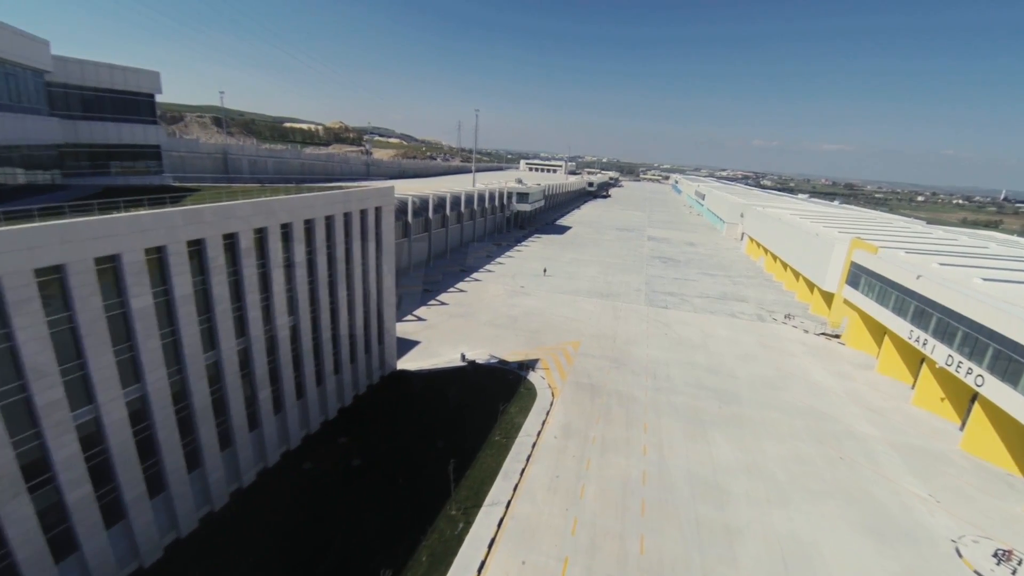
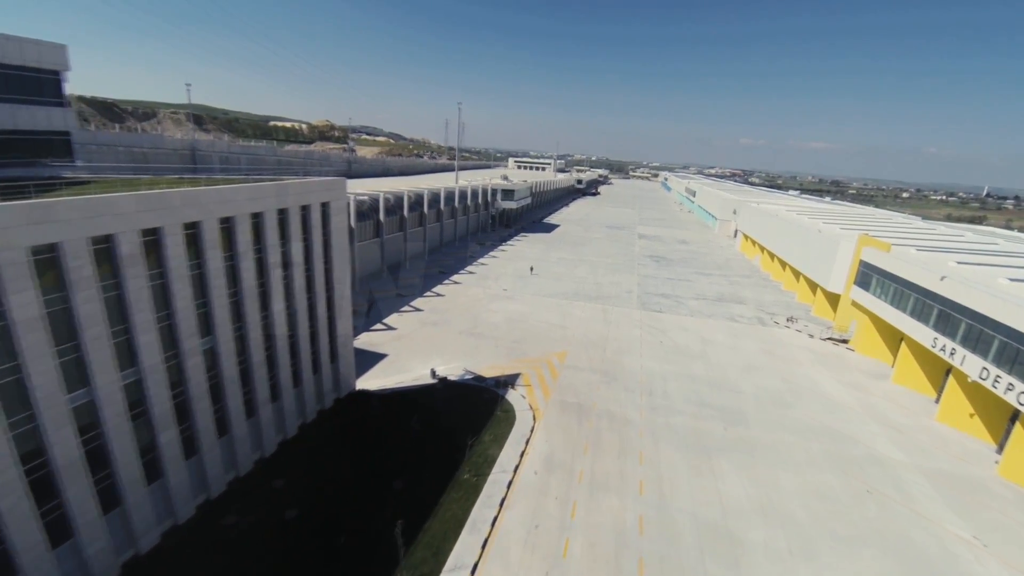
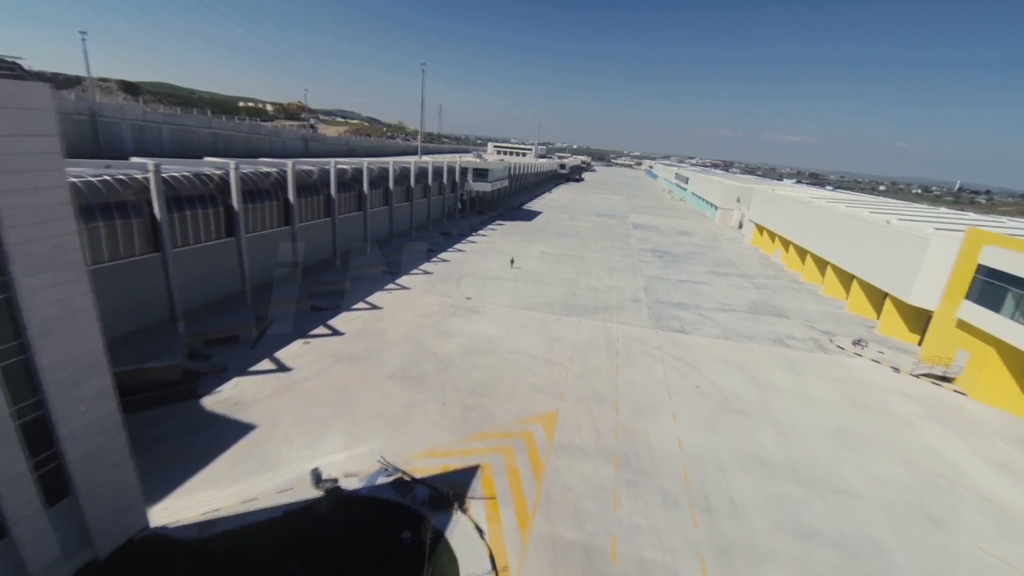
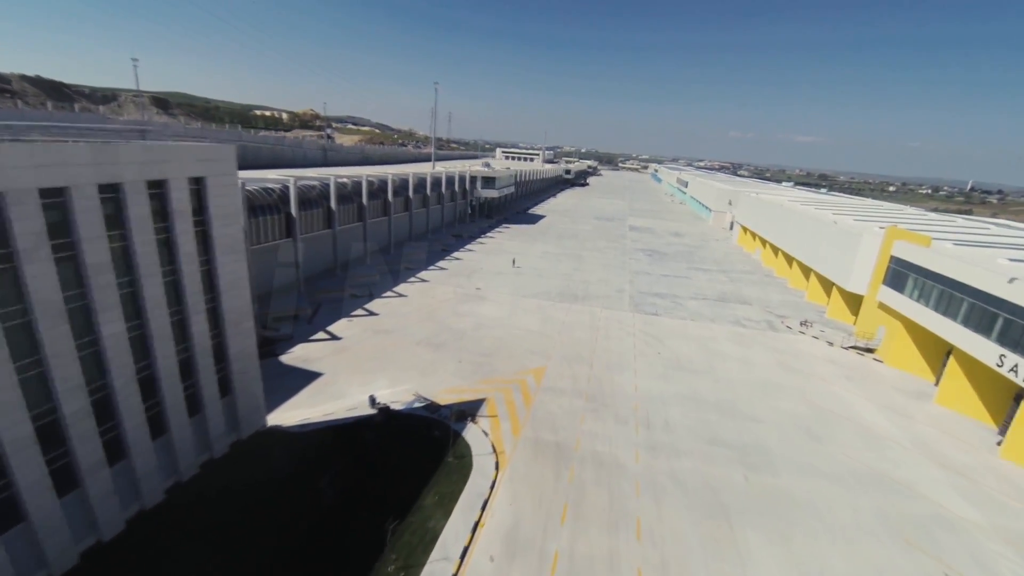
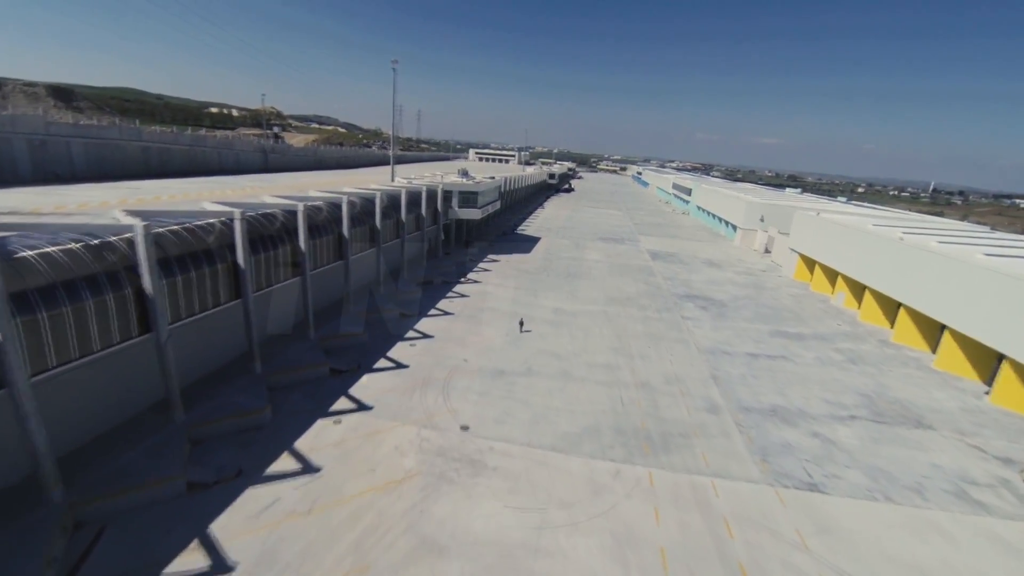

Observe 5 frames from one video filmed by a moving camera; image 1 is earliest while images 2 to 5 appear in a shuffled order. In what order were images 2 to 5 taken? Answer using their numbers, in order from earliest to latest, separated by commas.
2, 4, 3, 5
